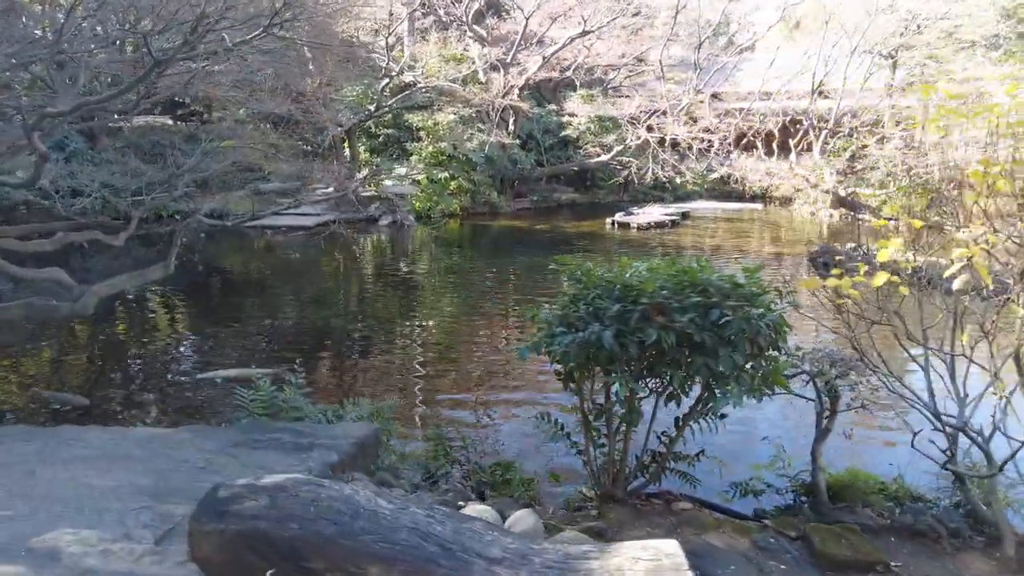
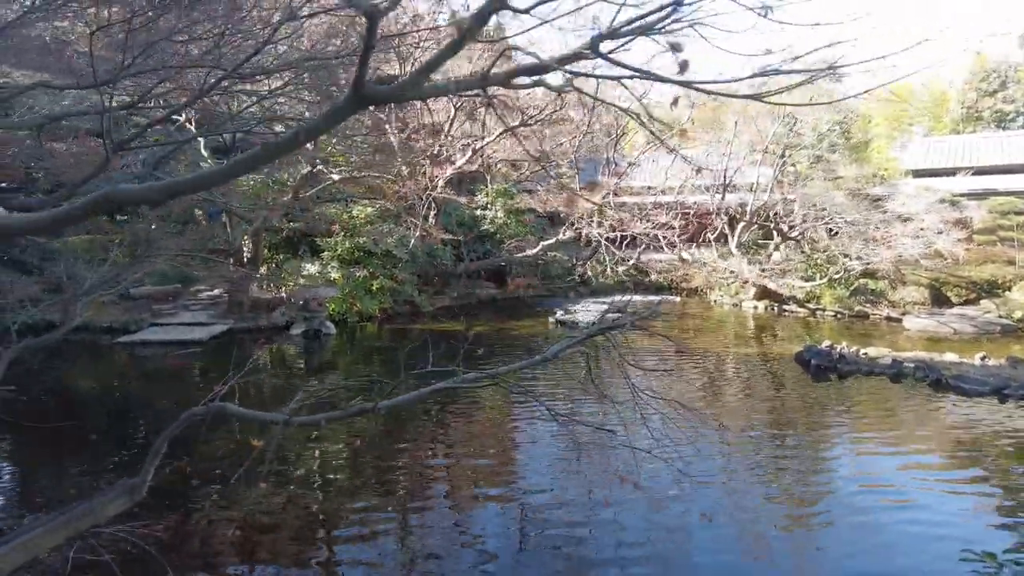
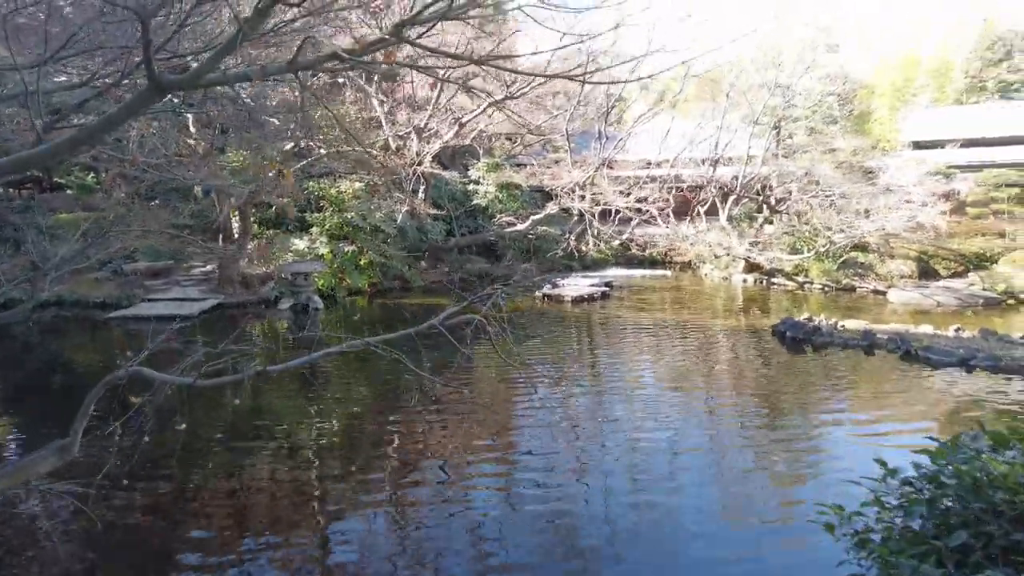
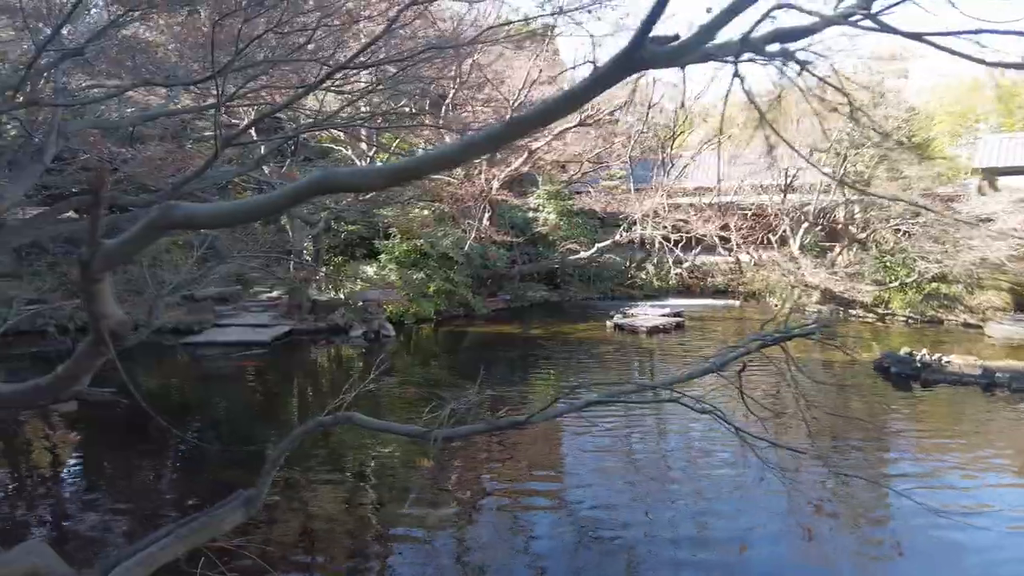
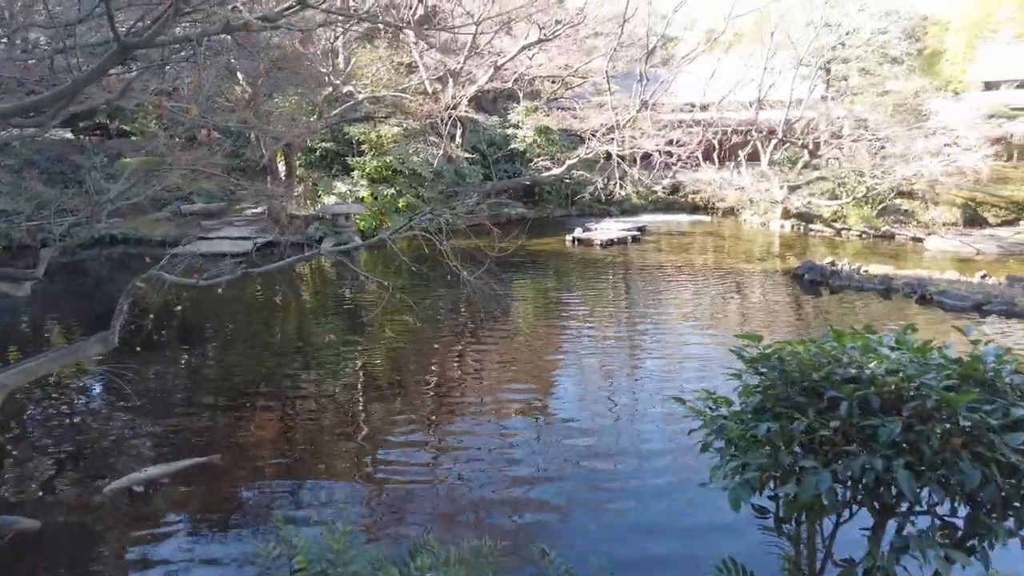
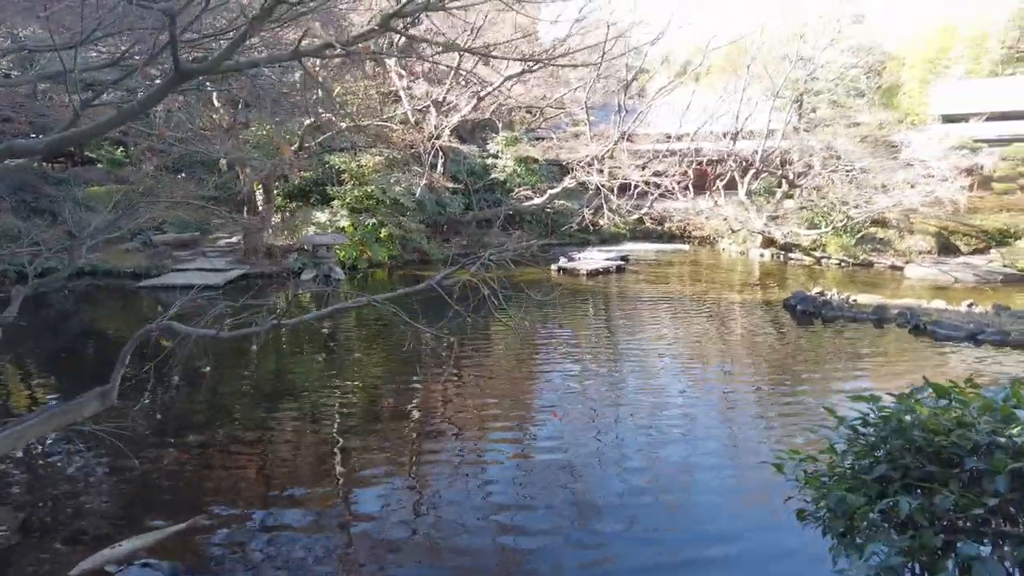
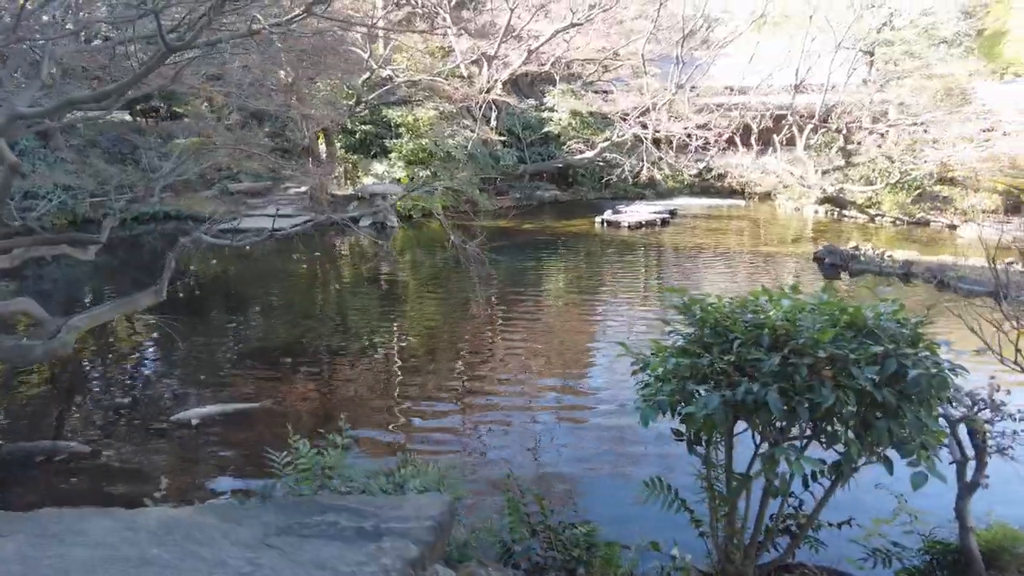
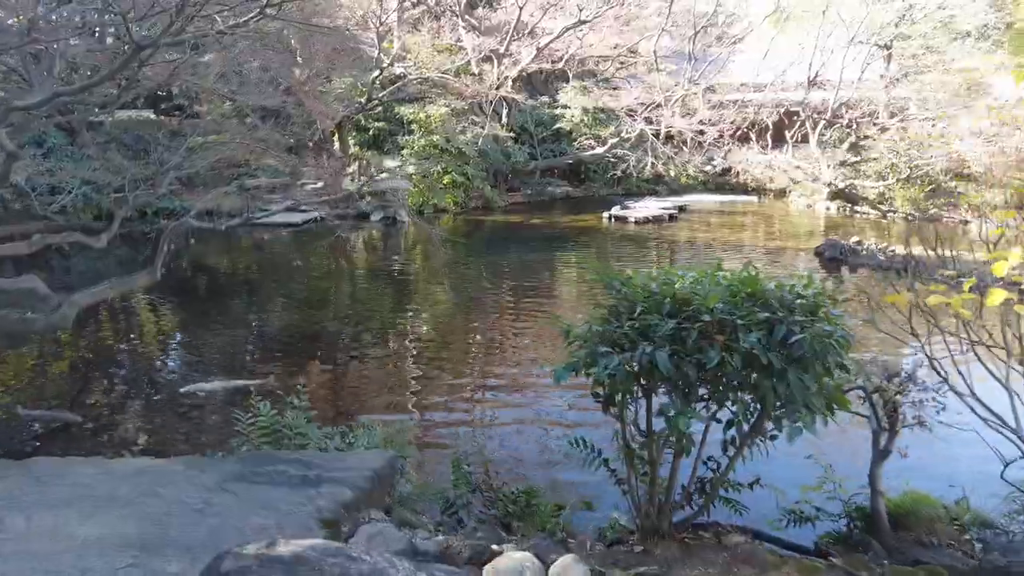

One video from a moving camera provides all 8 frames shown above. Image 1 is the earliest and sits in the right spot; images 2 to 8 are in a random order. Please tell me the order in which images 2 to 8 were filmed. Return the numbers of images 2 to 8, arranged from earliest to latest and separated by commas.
8, 7, 5, 6, 3, 2, 4
